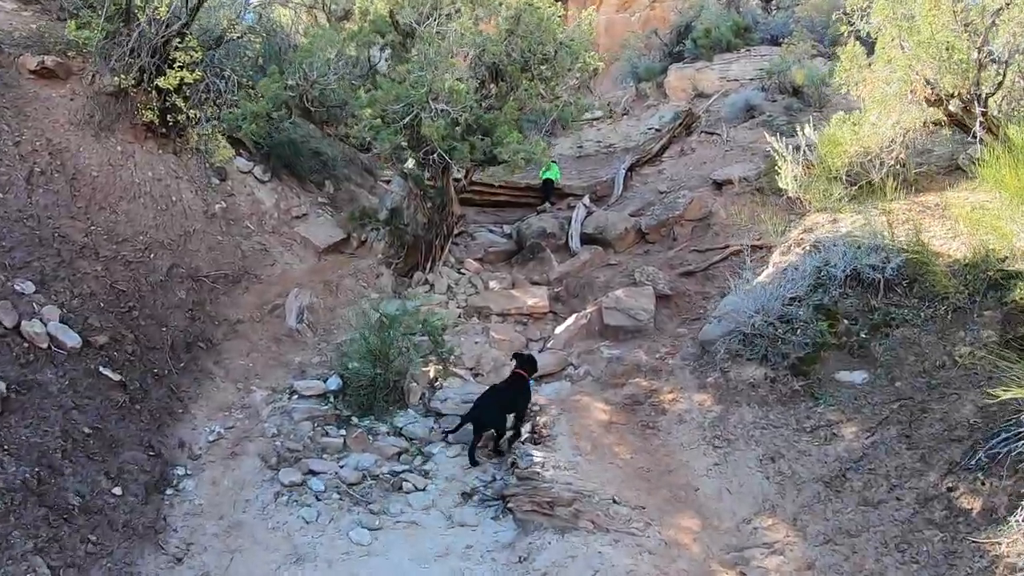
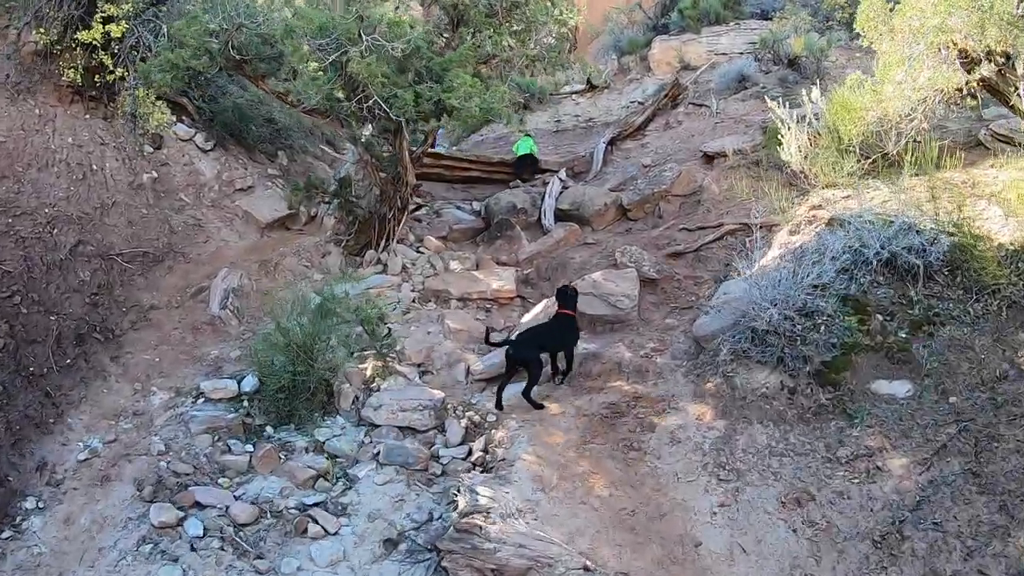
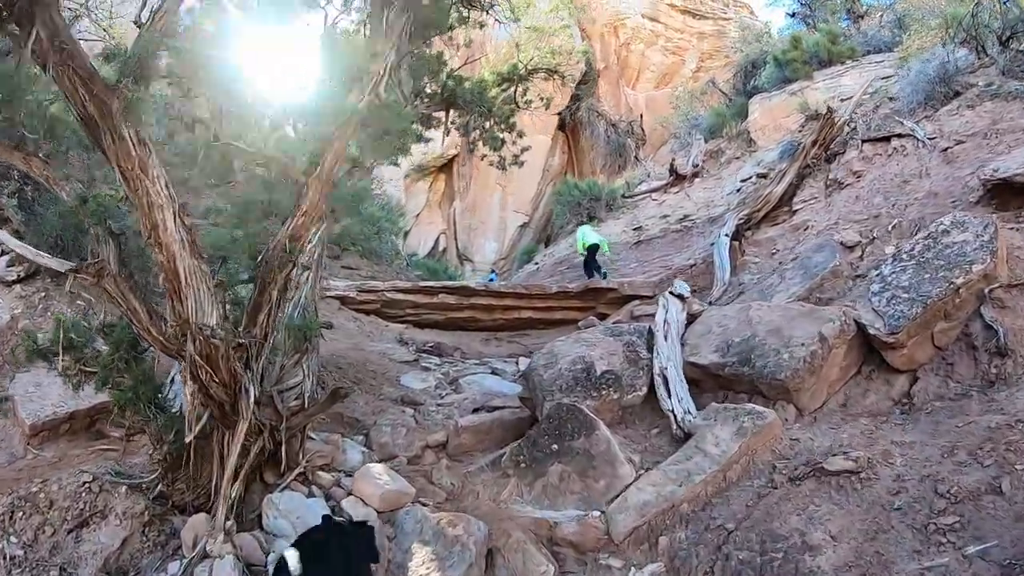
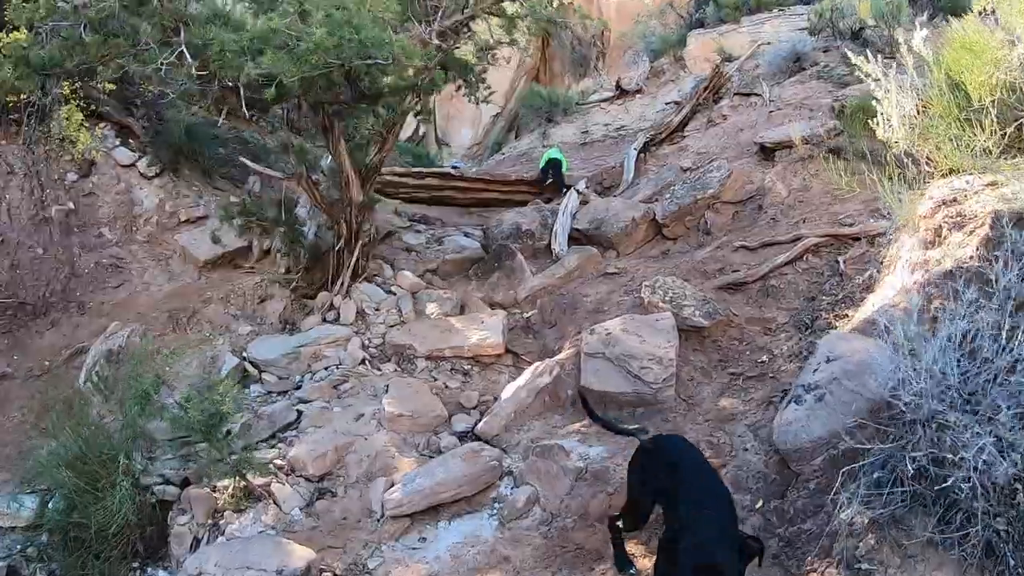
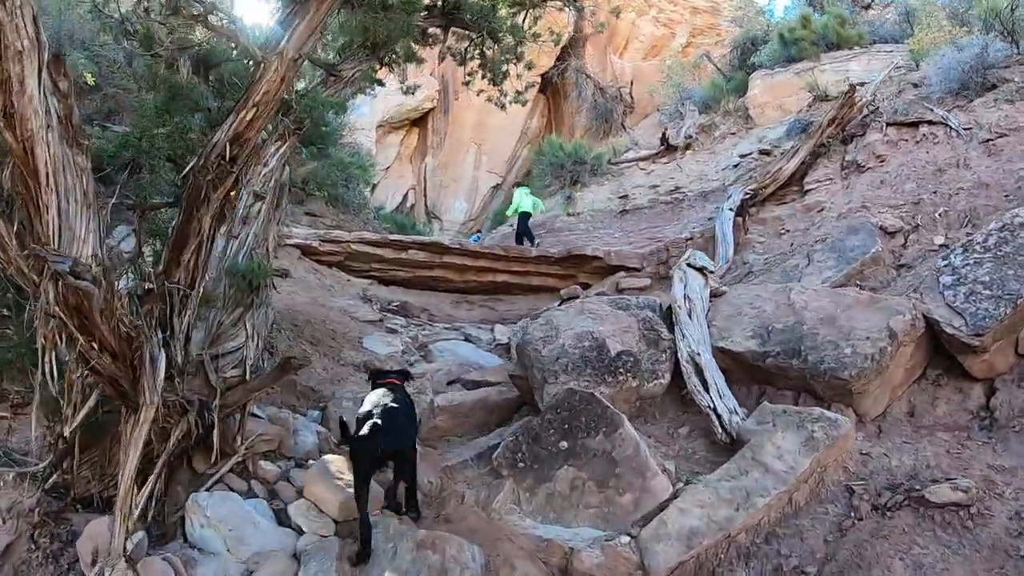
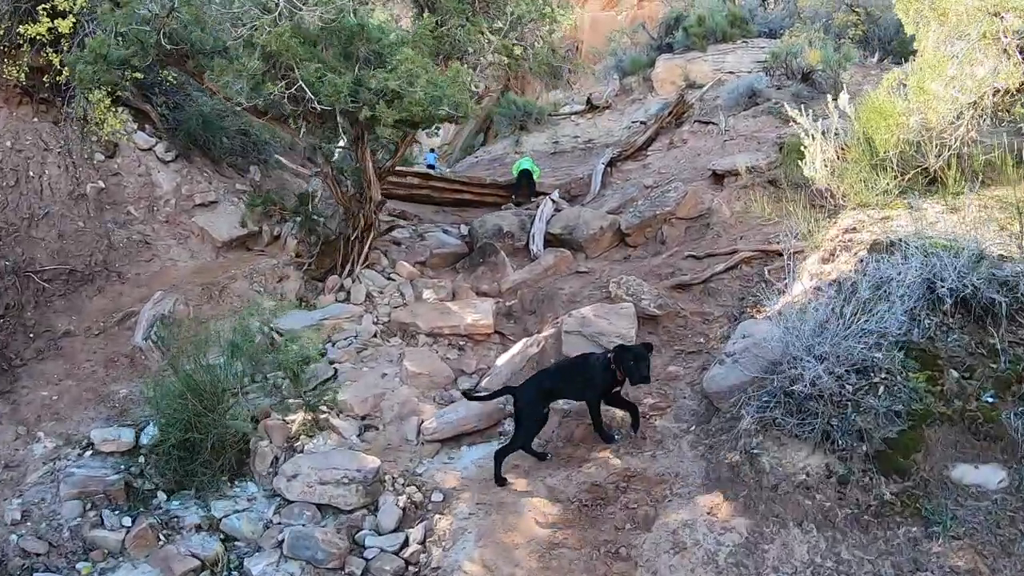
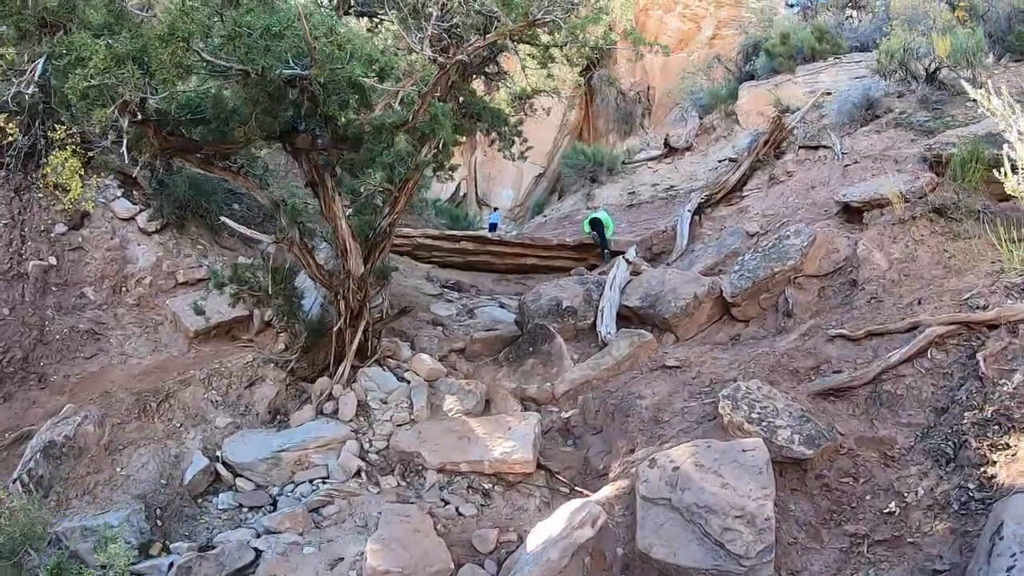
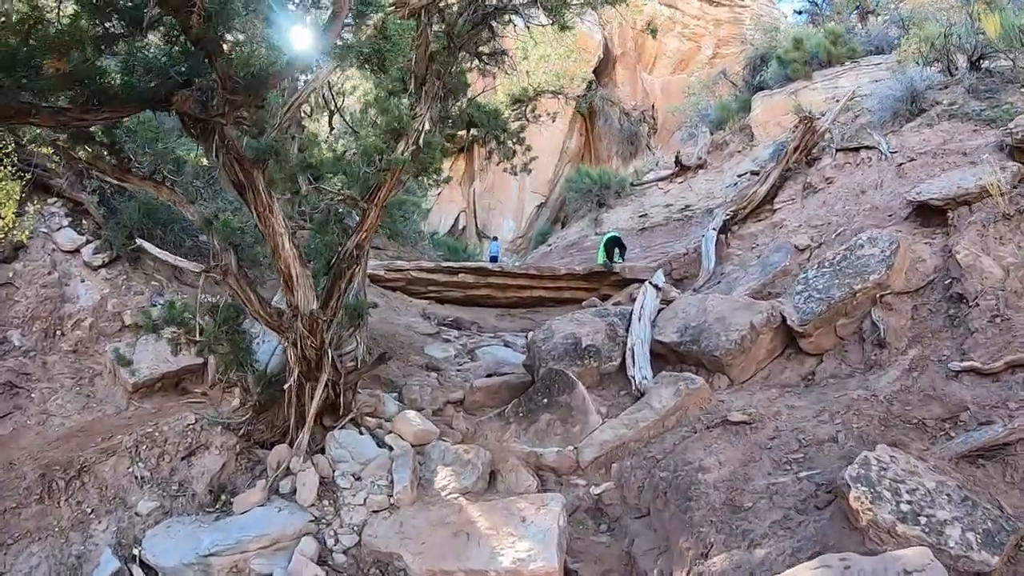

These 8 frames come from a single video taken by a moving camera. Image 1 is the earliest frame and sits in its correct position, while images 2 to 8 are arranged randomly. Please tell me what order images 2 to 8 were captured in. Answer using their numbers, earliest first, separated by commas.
2, 6, 4, 7, 8, 3, 5
